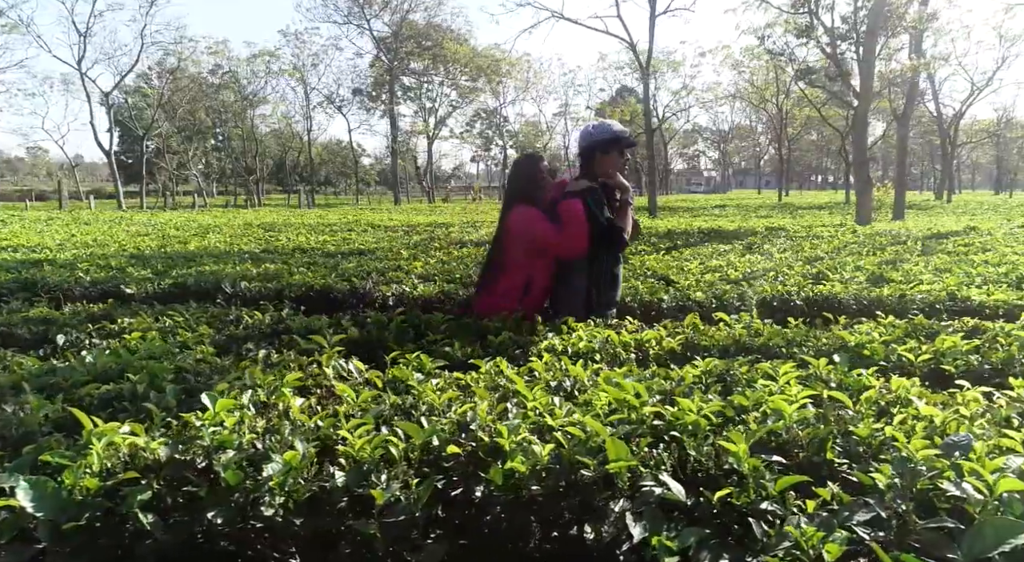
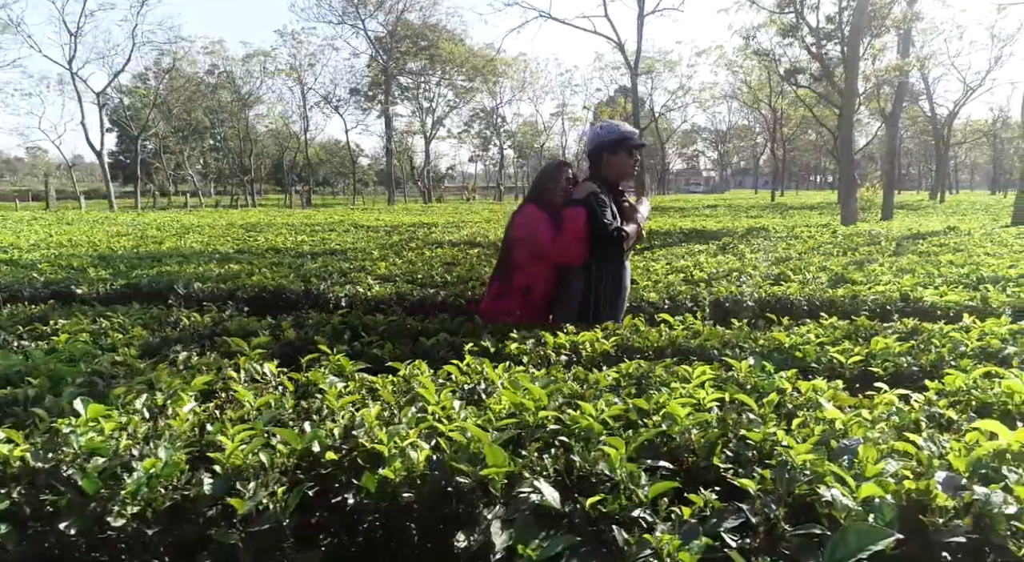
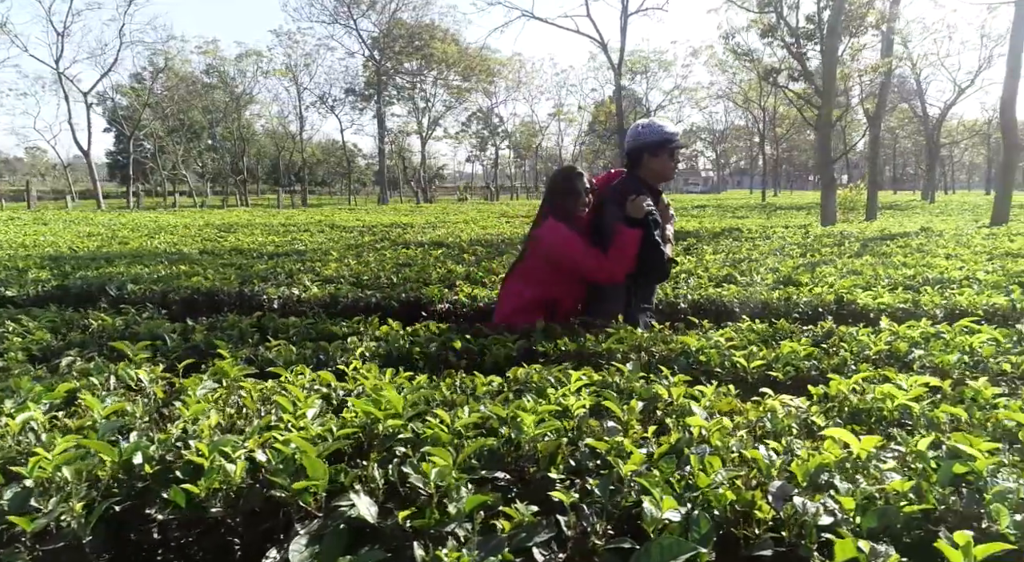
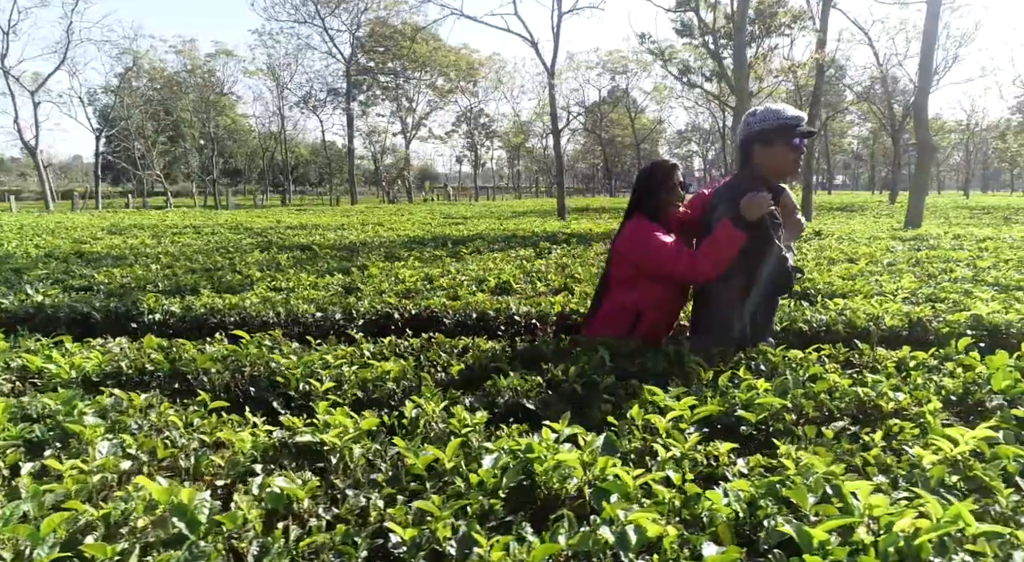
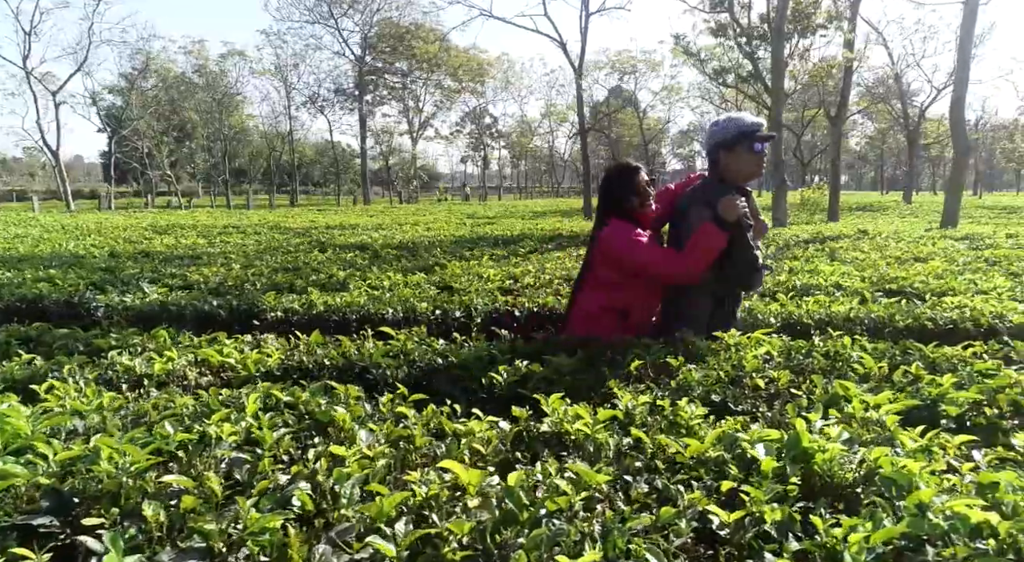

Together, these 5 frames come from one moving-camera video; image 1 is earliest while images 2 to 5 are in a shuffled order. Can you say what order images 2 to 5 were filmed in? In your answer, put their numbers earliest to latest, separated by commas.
2, 3, 5, 4
